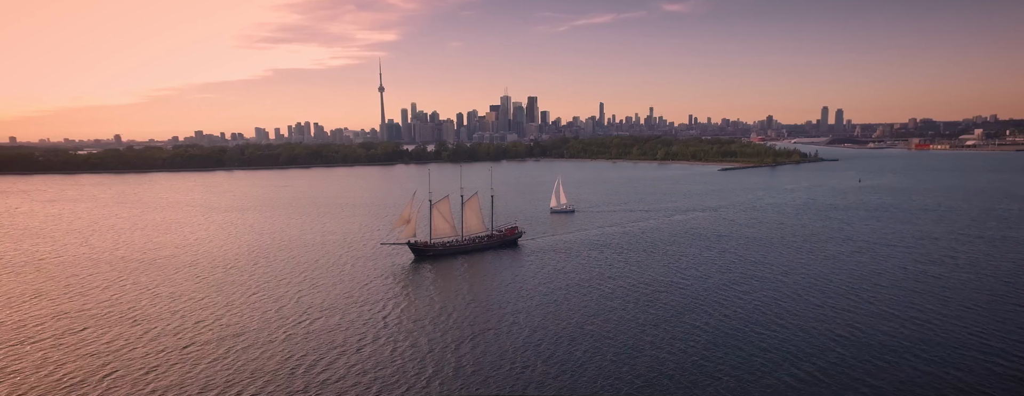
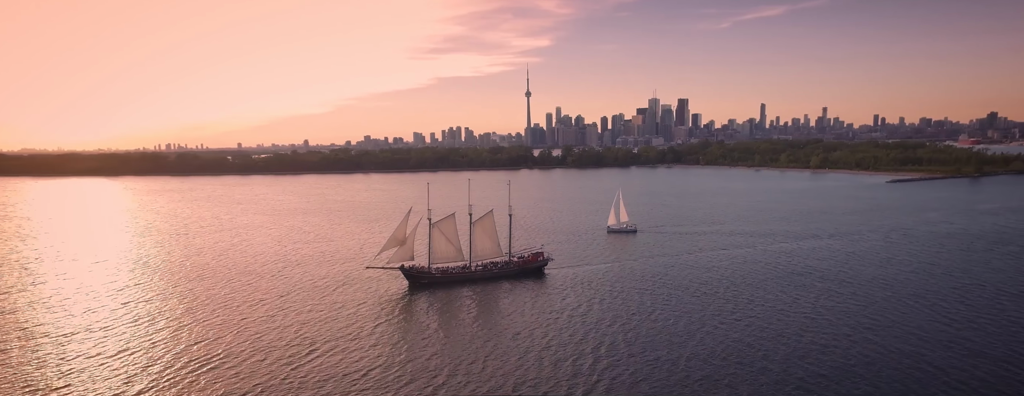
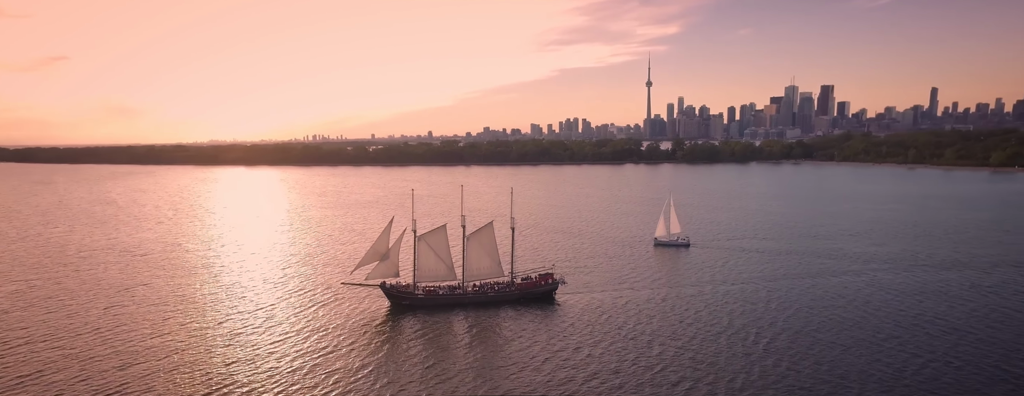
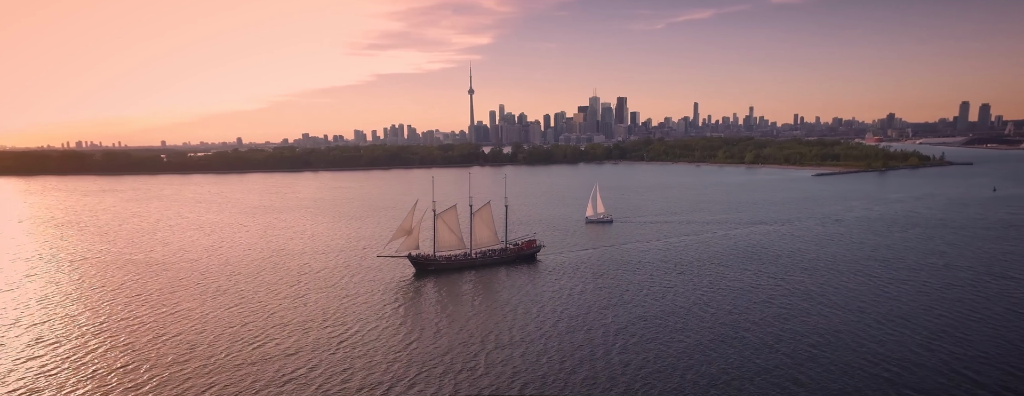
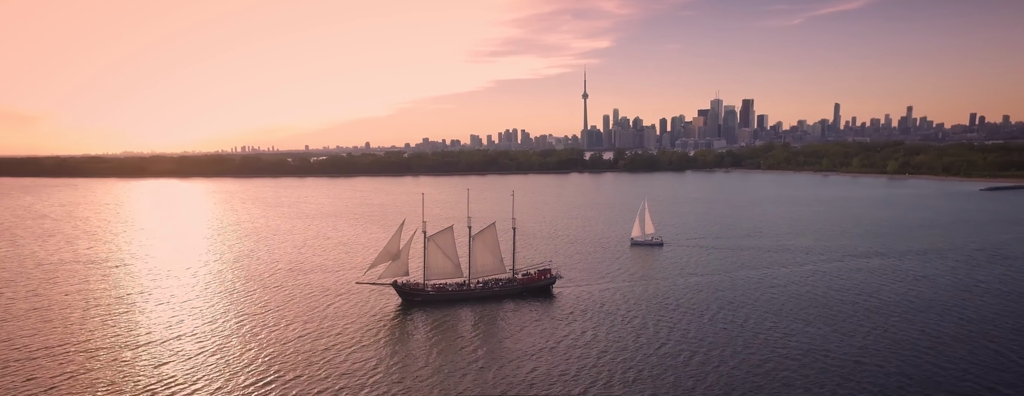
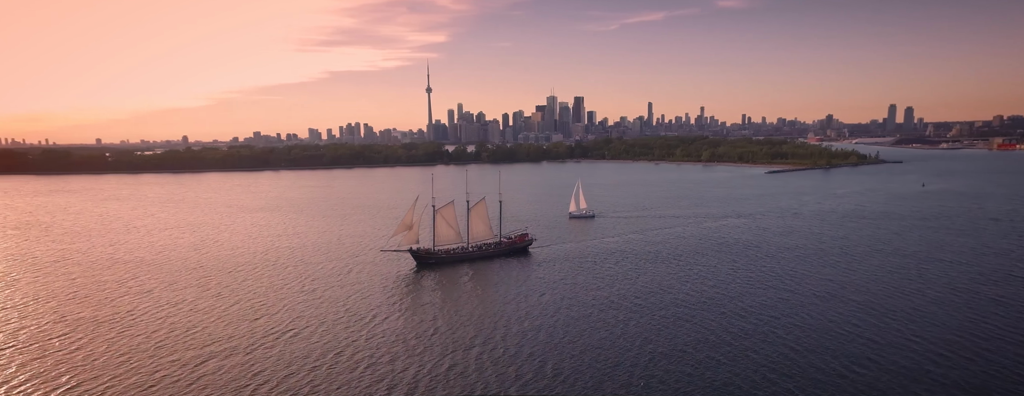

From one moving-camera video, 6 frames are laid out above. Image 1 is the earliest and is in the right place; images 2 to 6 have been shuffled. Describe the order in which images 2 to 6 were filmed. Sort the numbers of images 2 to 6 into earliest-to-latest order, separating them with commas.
6, 4, 2, 5, 3
